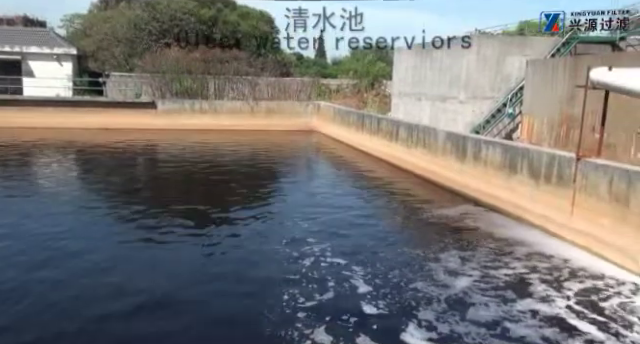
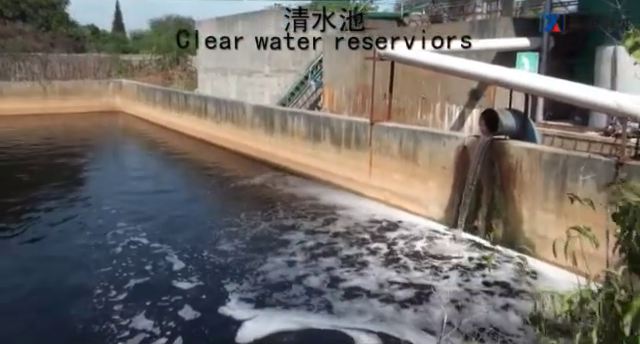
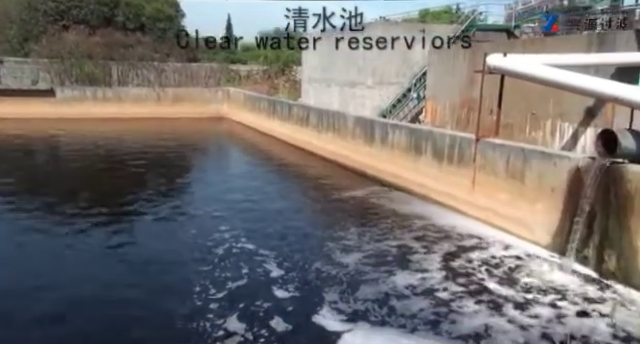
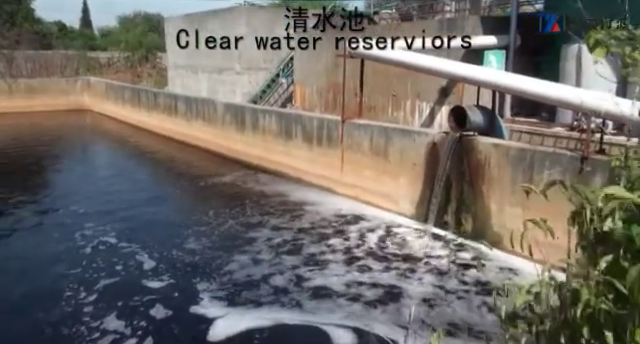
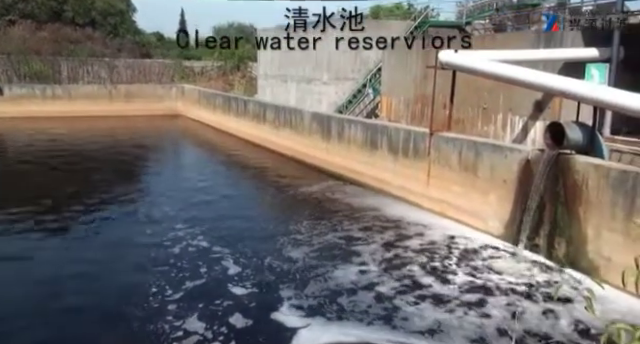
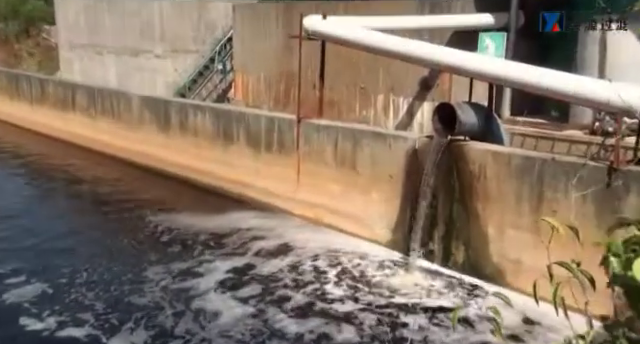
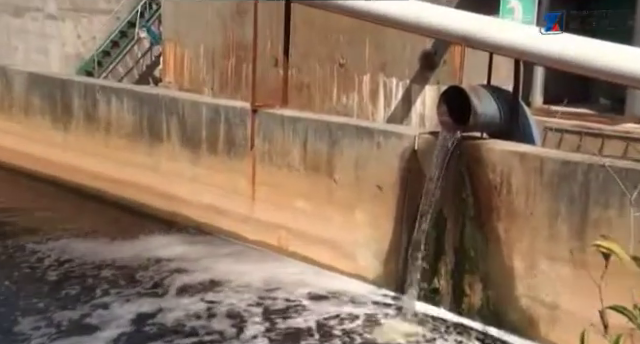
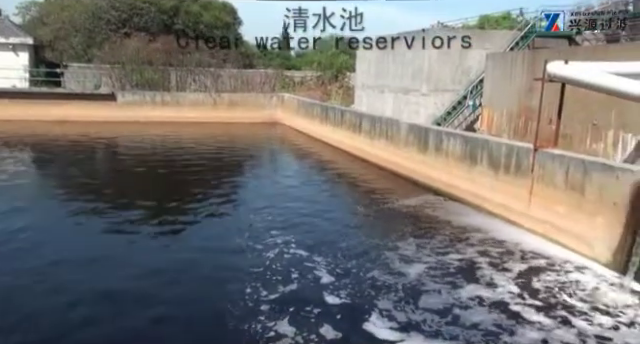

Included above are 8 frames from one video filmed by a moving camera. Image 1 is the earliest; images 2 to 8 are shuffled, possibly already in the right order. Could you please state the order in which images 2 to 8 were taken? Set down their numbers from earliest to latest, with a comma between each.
8, 3, 5, 2, 4, 6, 7
